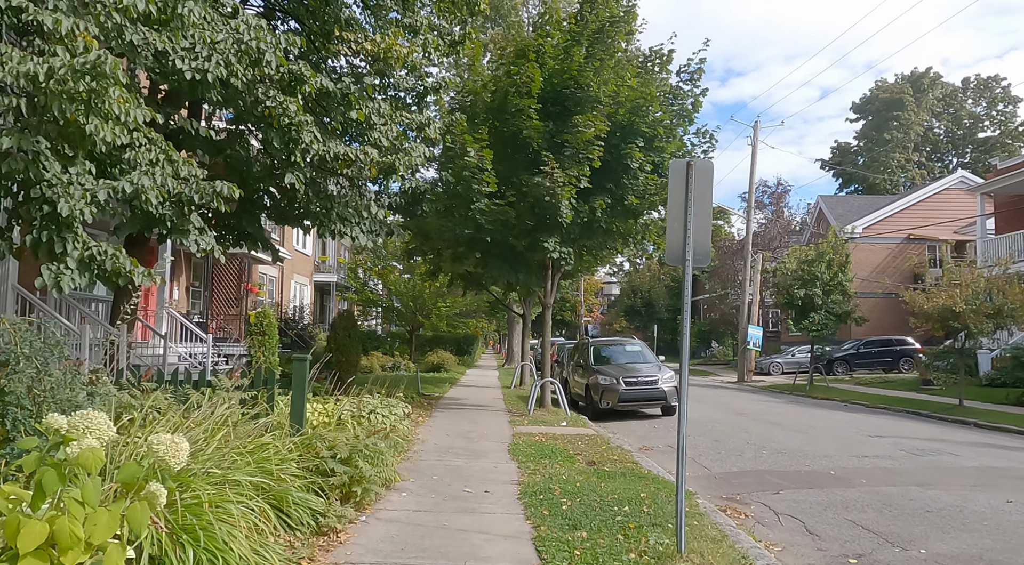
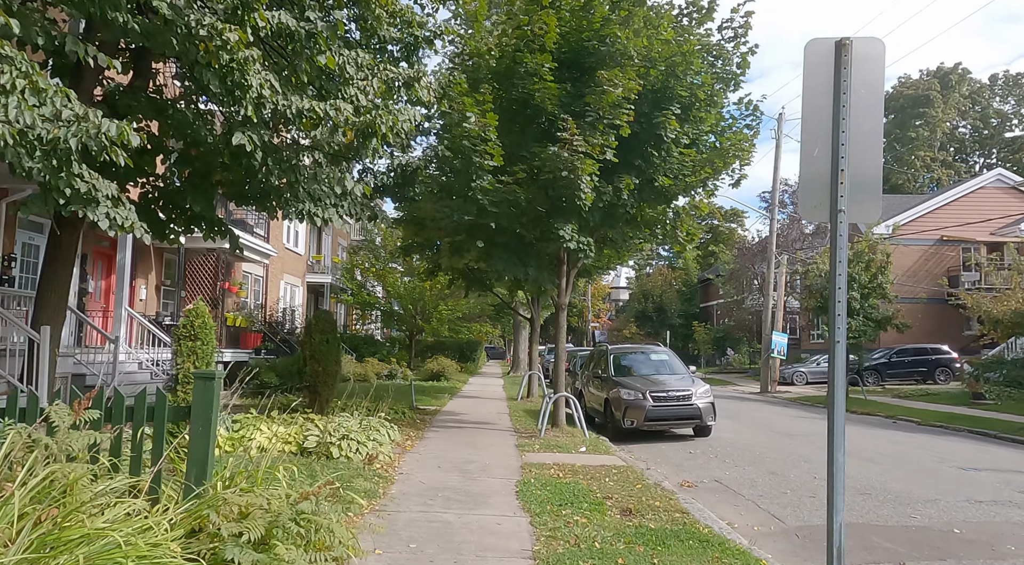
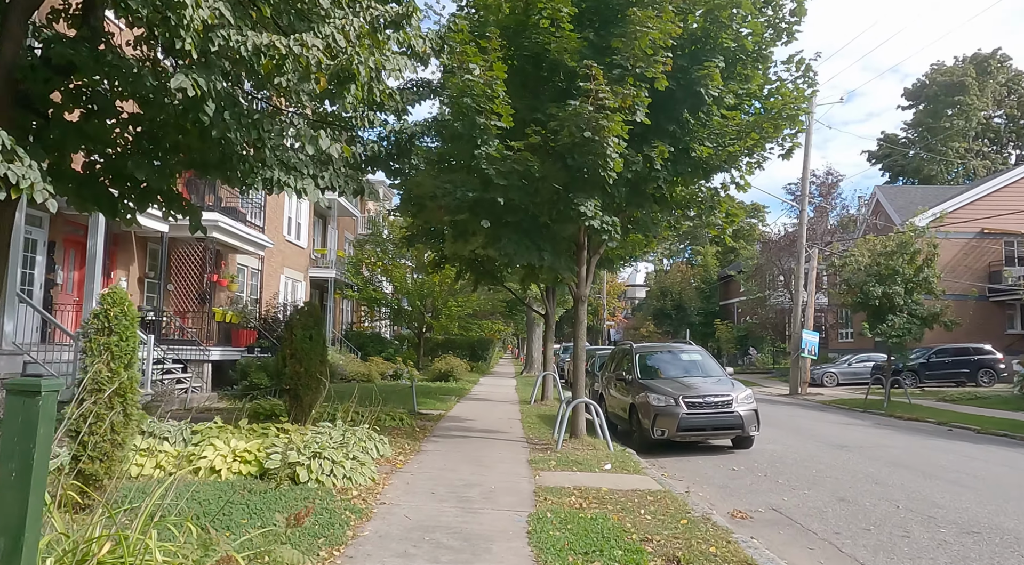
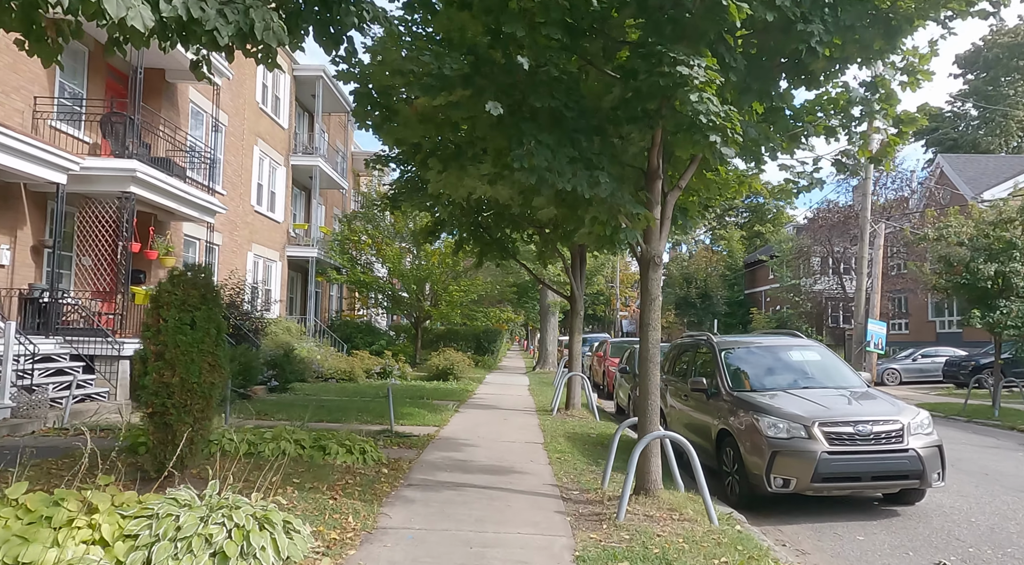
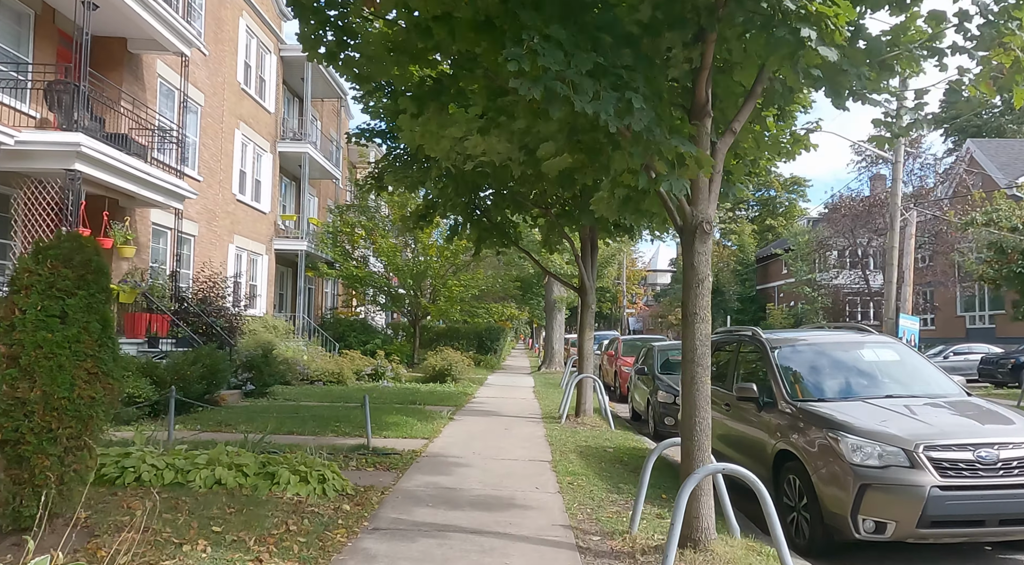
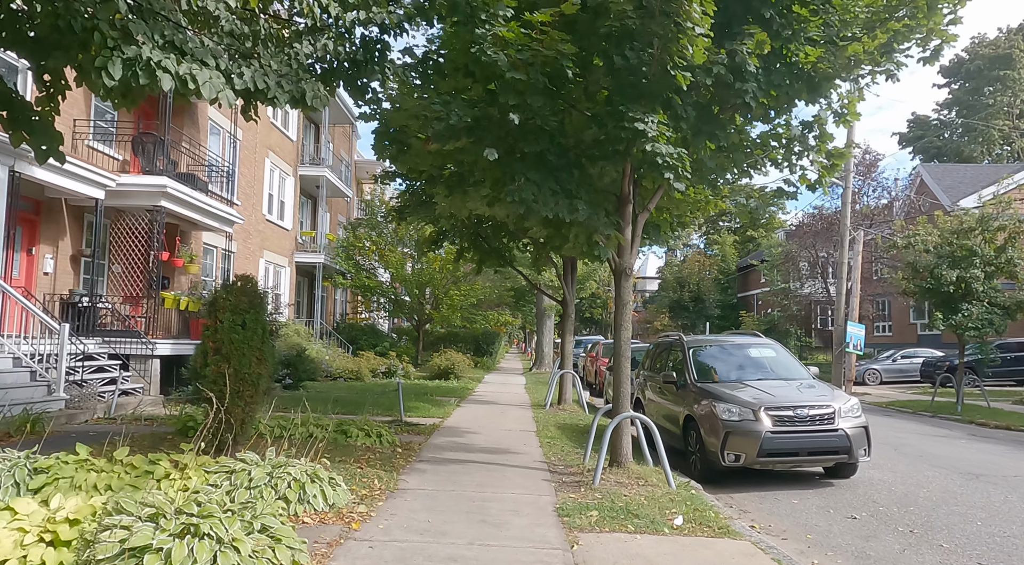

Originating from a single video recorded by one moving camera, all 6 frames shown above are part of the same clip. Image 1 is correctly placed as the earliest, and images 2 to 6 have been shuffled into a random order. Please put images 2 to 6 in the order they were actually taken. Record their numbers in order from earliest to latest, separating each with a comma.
2, 3, 6, 4, 5
